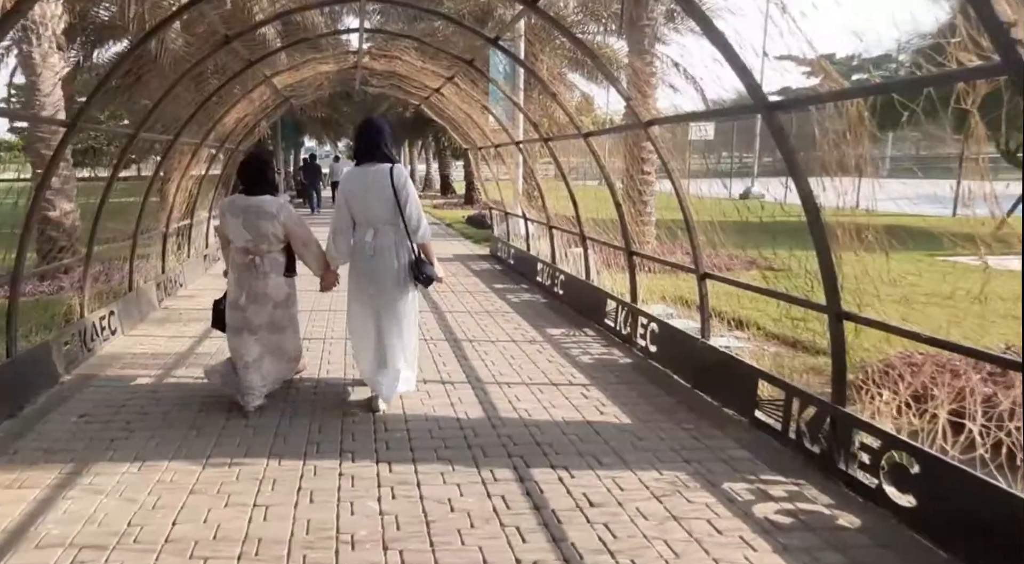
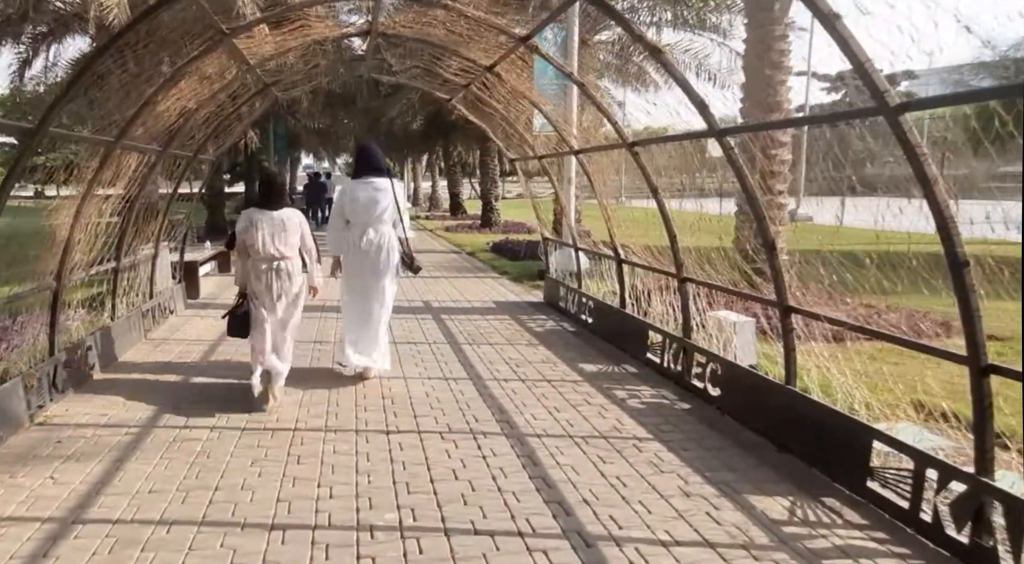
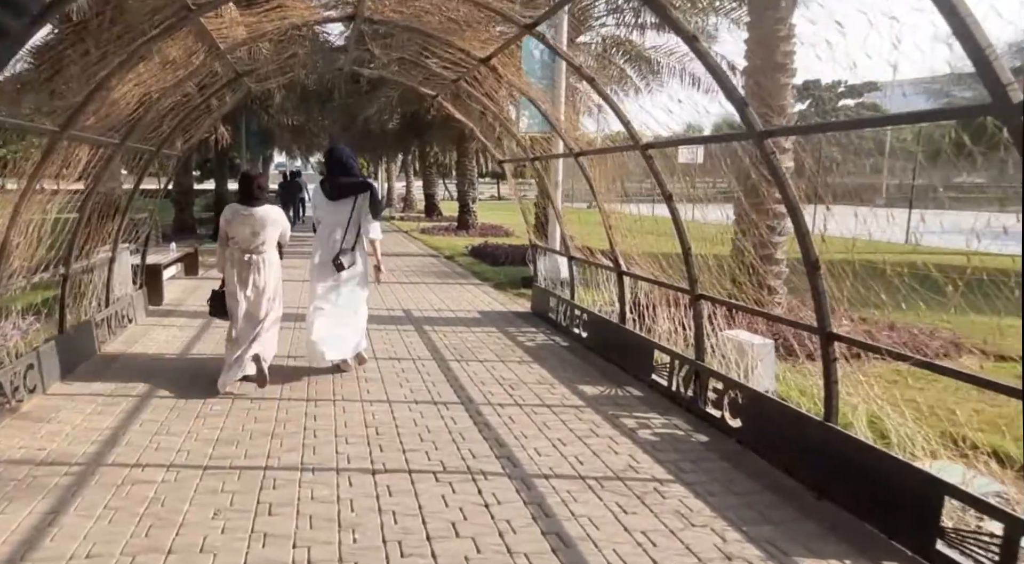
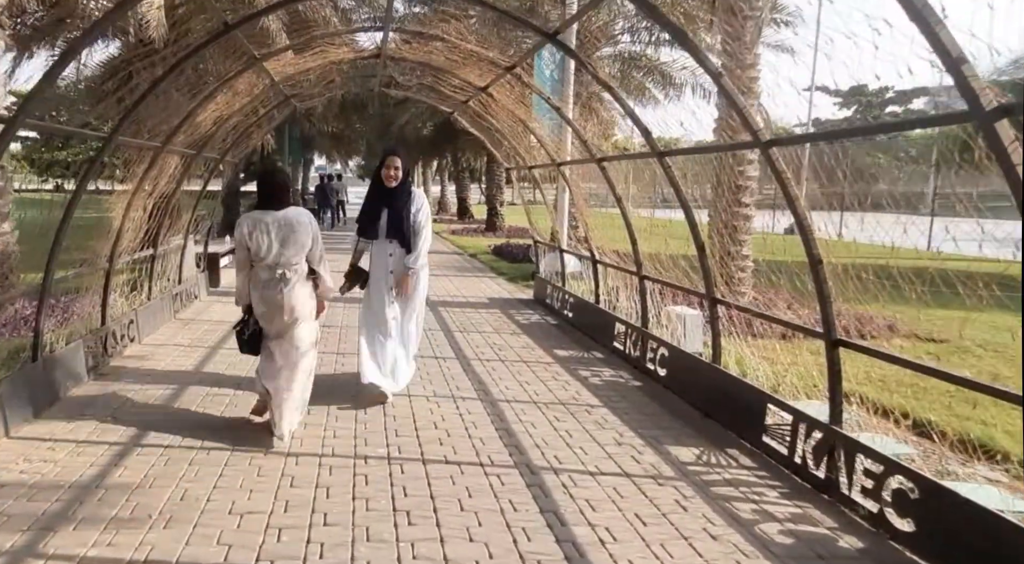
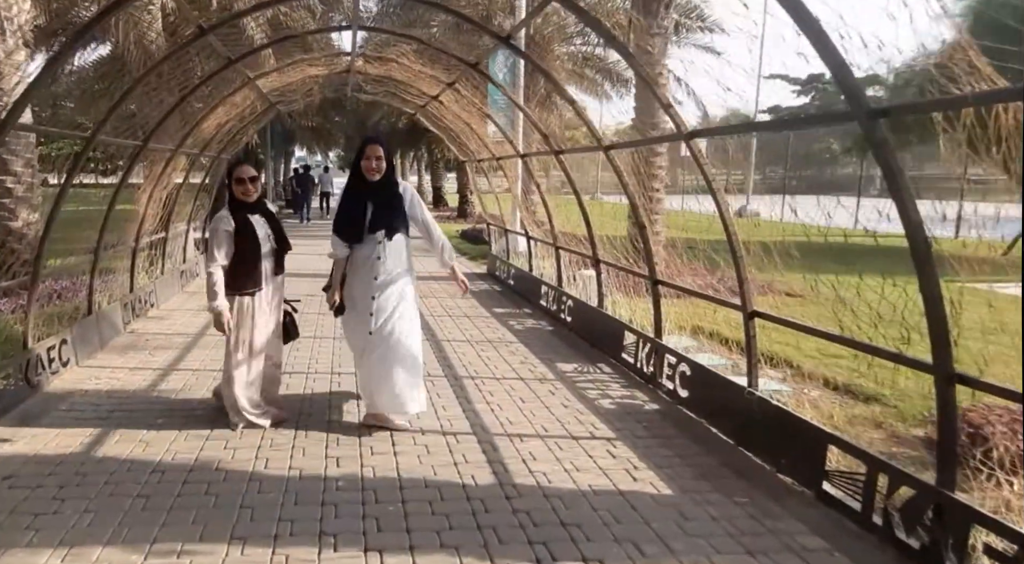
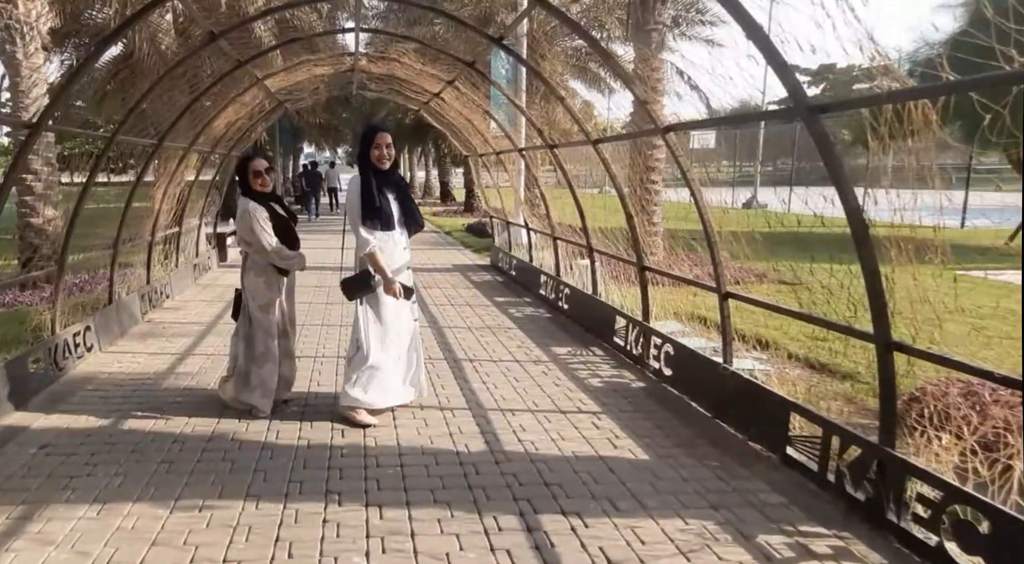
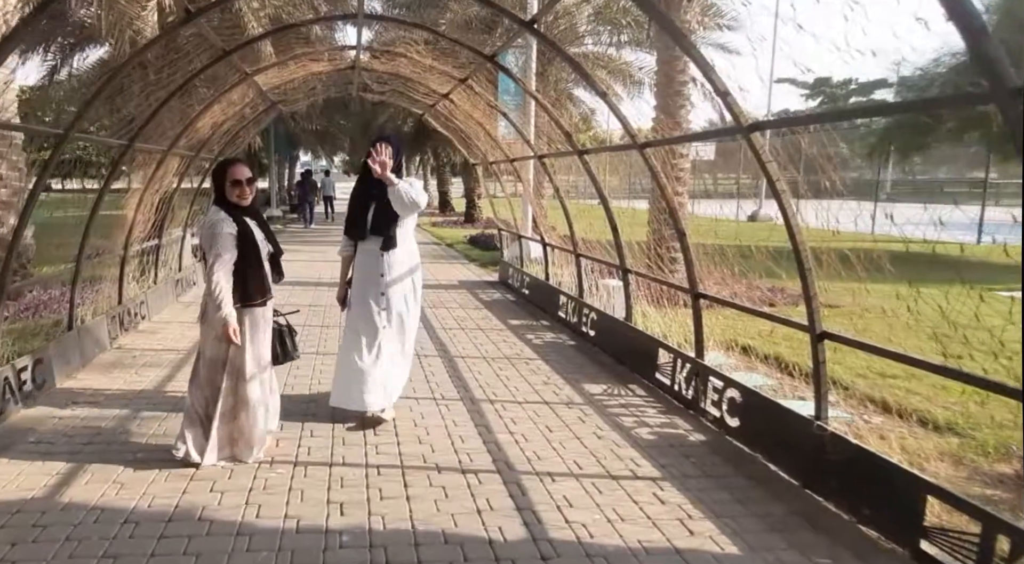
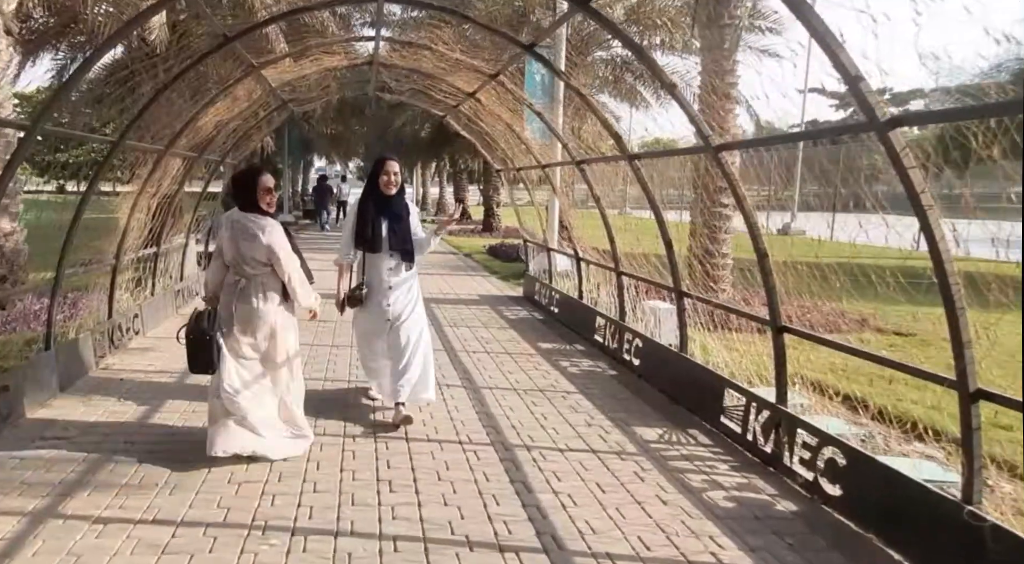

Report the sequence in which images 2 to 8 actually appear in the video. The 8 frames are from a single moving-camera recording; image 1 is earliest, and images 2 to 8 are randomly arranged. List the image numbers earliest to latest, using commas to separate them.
6, 5, 7, 8, 4, 2, 3
